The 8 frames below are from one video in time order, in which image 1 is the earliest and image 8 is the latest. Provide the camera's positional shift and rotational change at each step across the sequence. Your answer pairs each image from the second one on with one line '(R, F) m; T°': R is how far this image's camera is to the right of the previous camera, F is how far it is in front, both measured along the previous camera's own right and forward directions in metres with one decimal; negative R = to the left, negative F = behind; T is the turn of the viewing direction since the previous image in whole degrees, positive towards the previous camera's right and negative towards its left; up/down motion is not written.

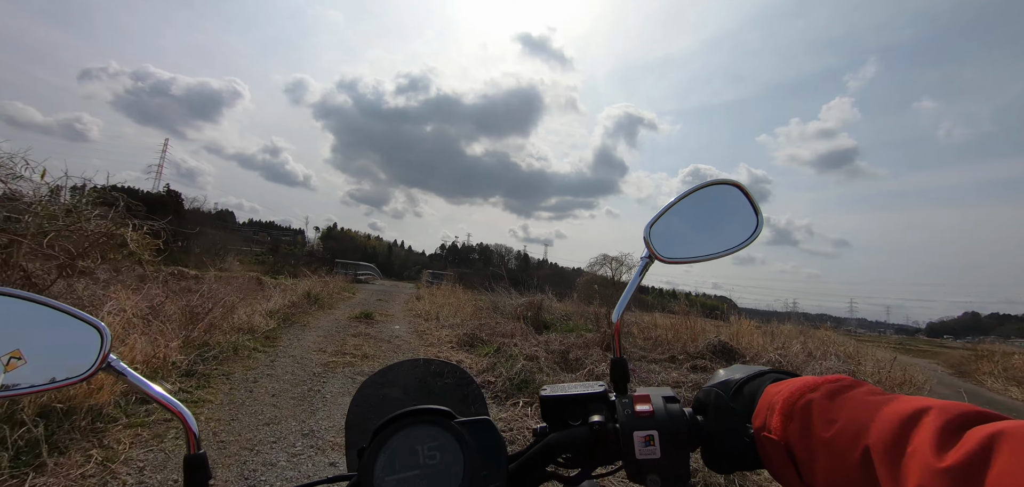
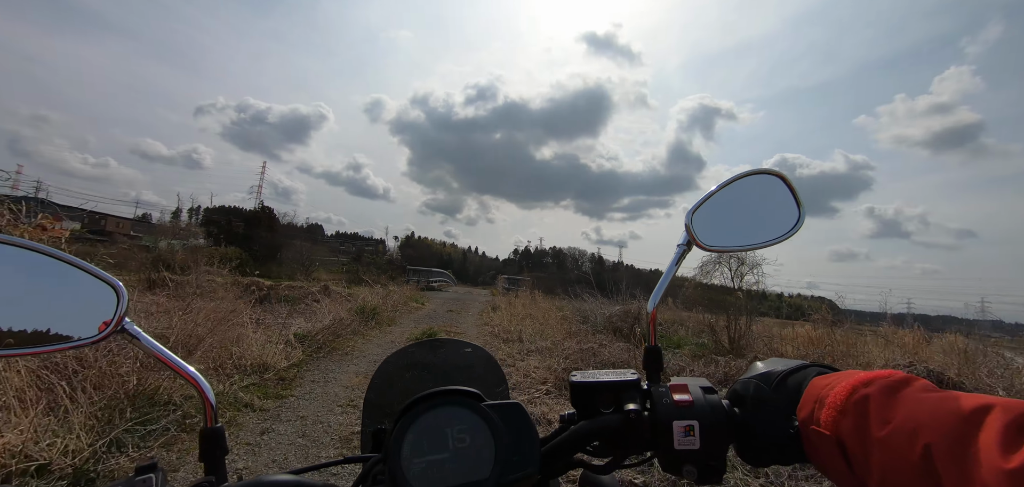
(+0.1, +0.1) m; -9°
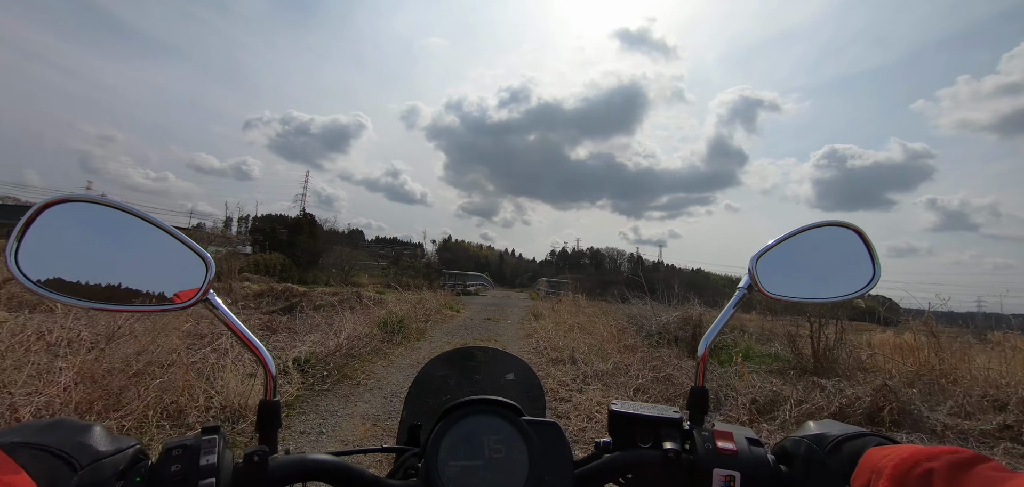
(0.0, +0.2) m; -5°
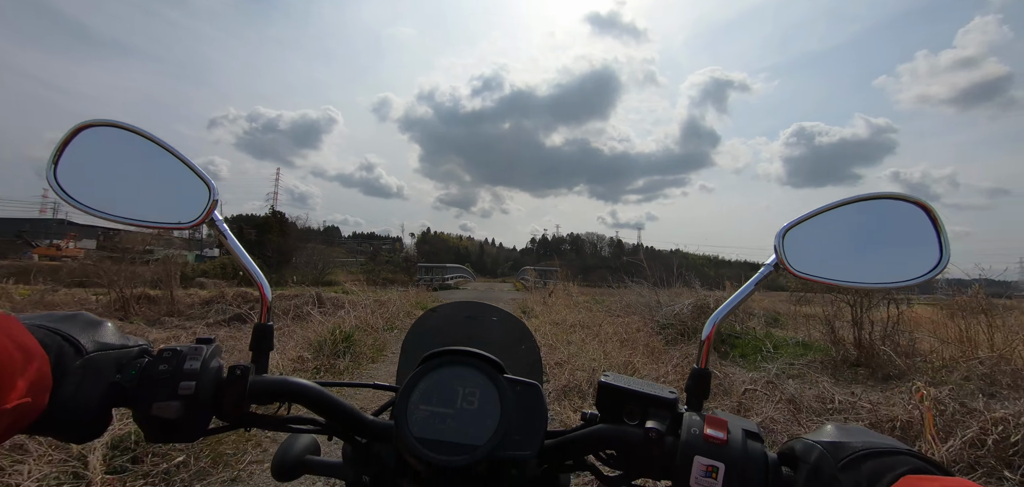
(0.0, +0.2) m; +3°
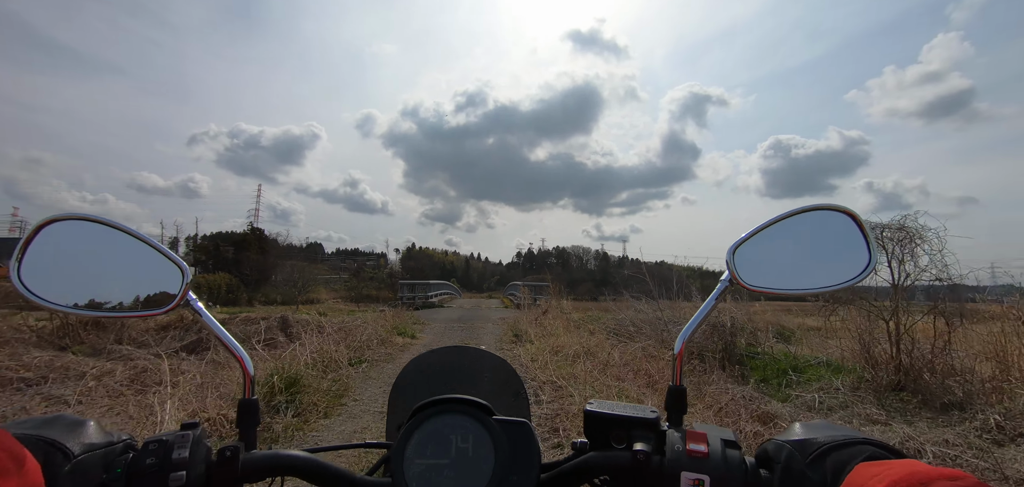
(0.0, +0.1) m; +2°
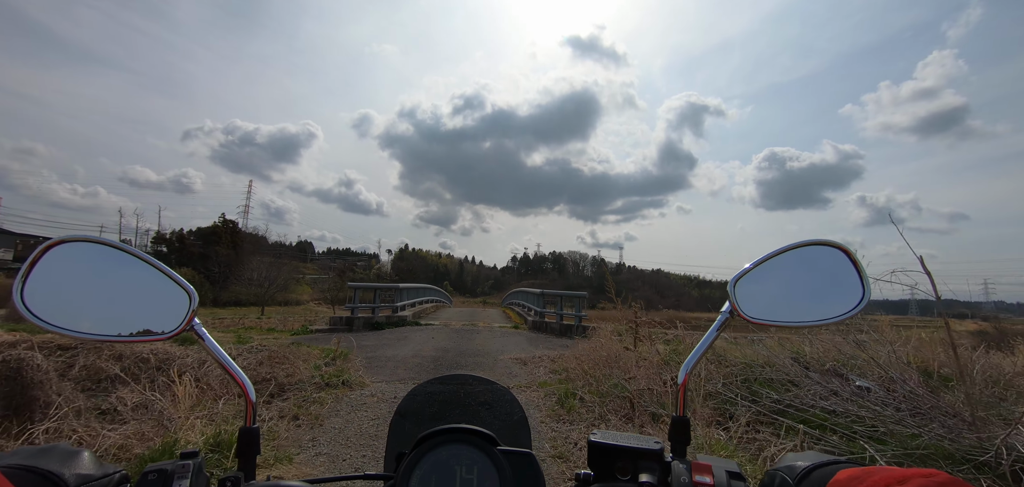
(-0.1, +0.9) m; +1°
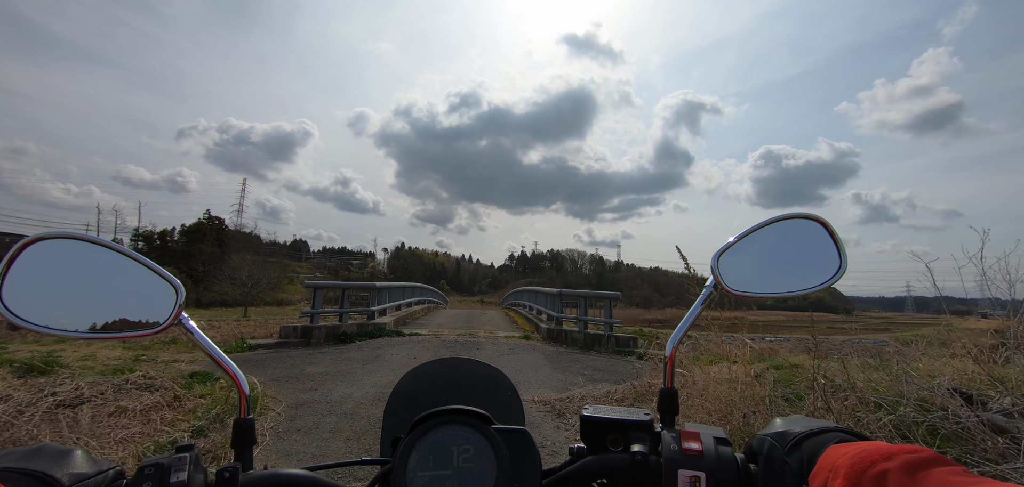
(0.0, +0.4) m; 0°
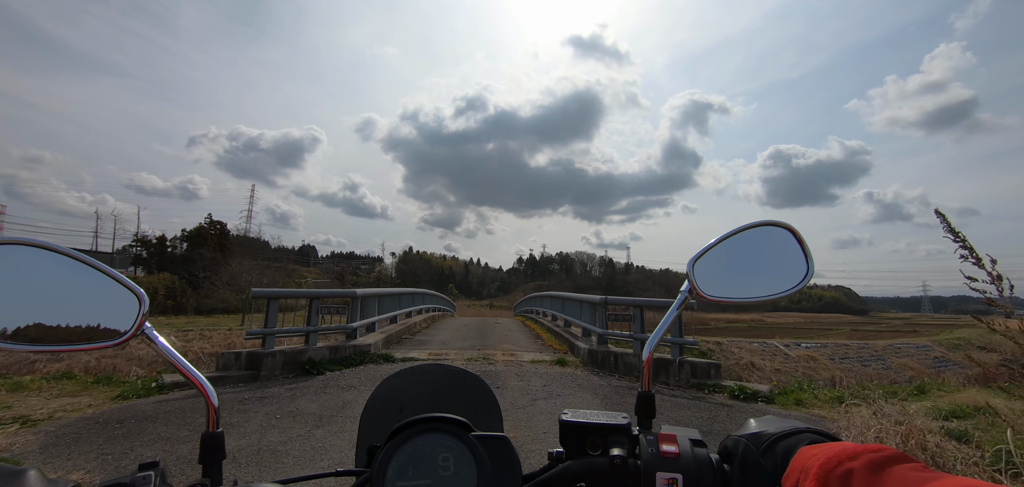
(-0.1, +0.4) m; -1°
